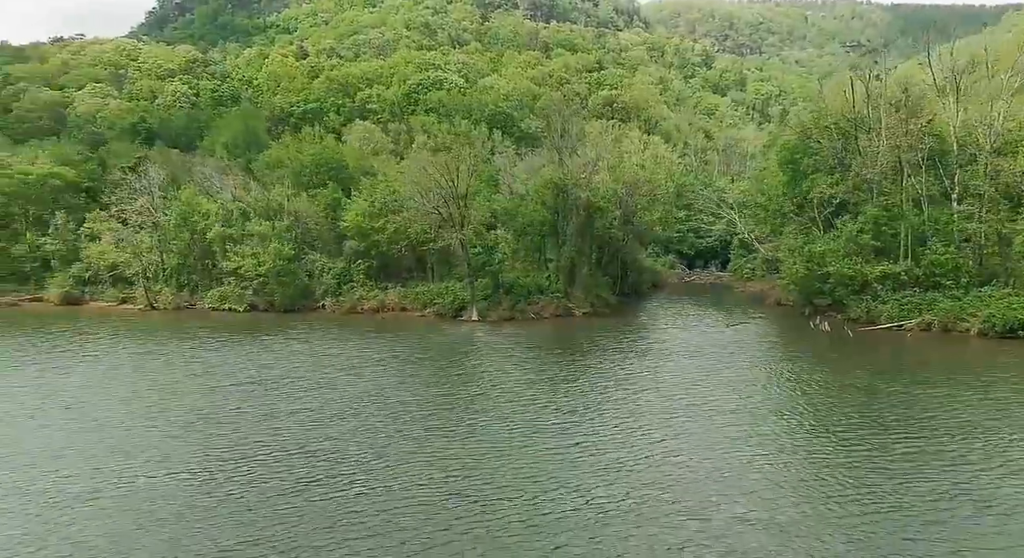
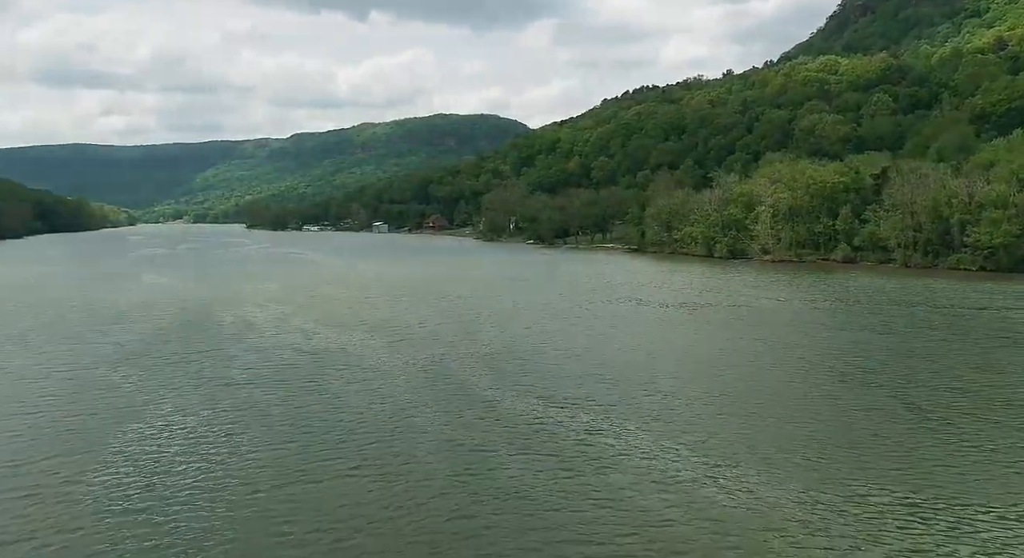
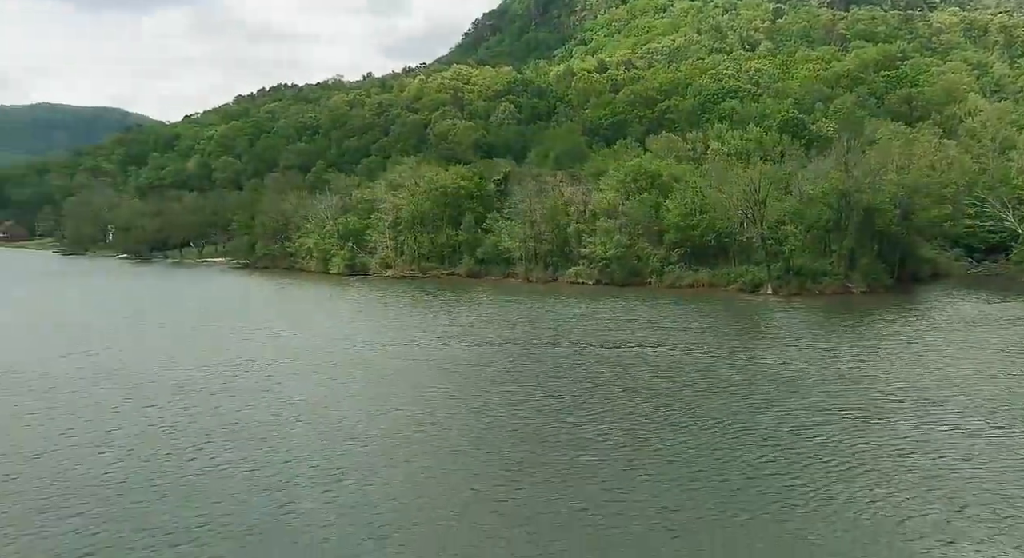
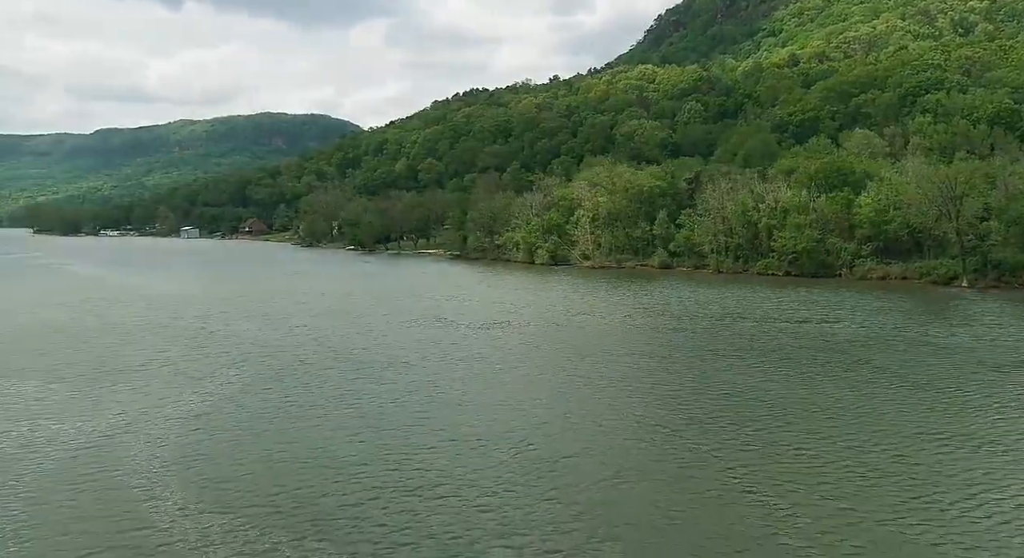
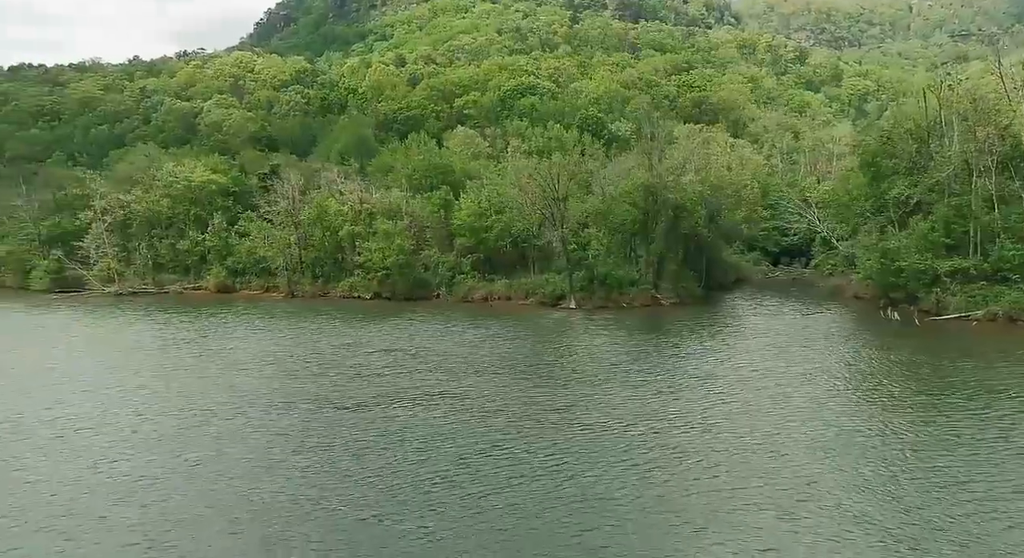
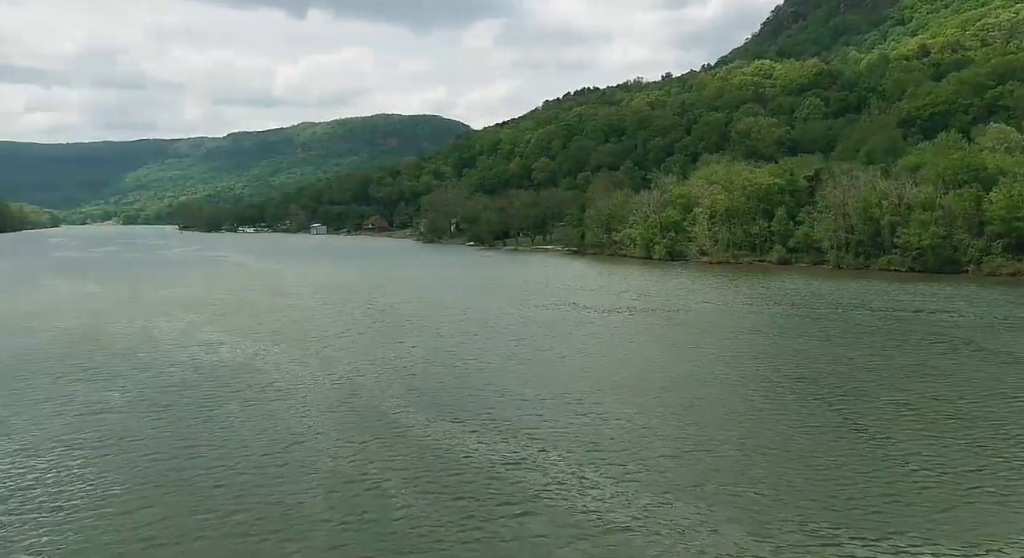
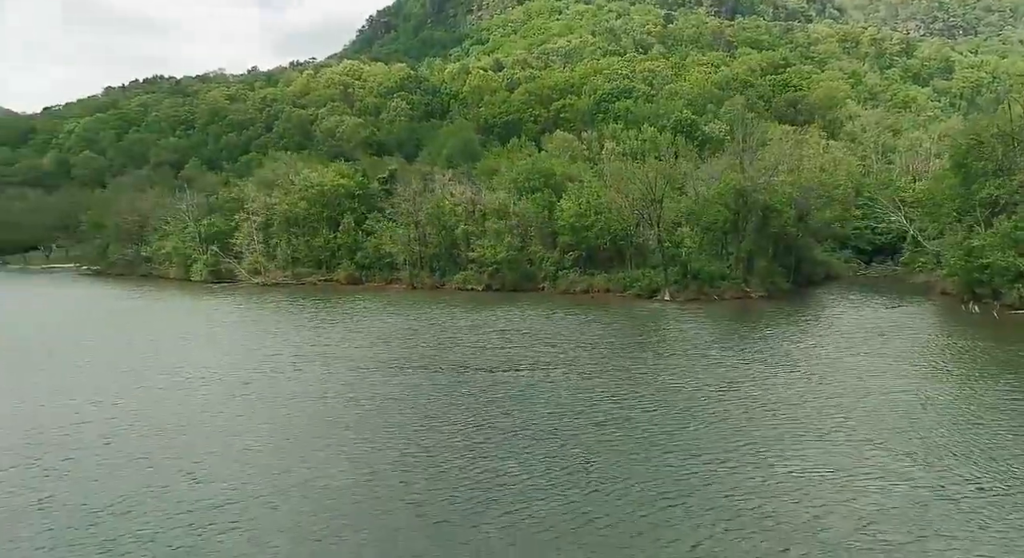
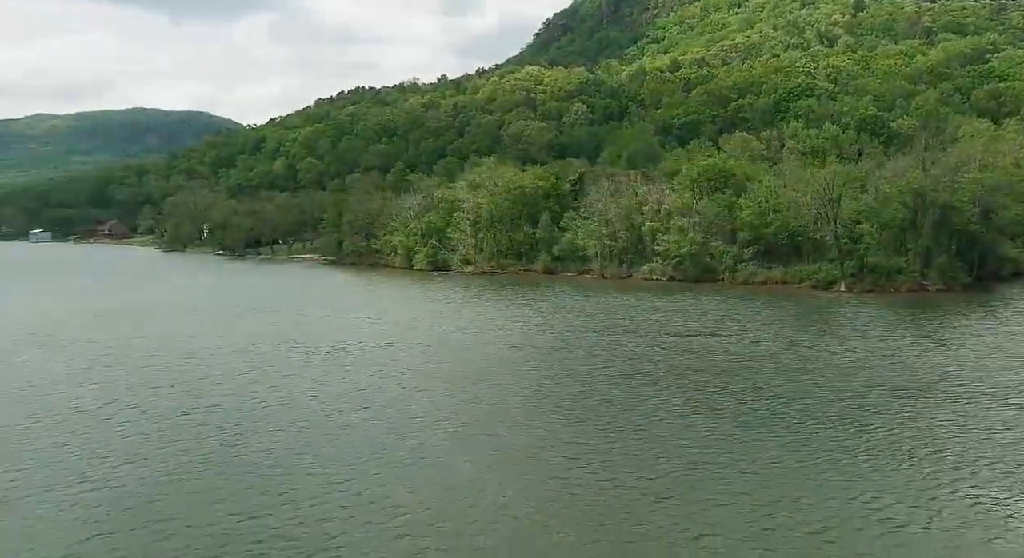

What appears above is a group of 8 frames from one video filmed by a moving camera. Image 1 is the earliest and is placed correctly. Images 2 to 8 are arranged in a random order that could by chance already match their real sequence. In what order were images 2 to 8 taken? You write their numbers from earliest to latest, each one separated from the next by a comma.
5, 7, 3, 8, 4, 6, 2
